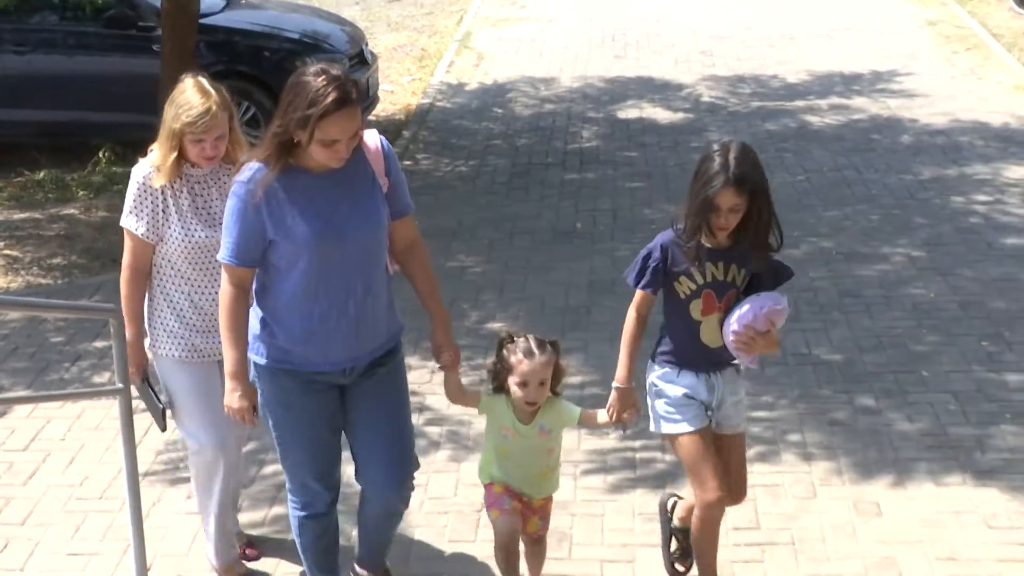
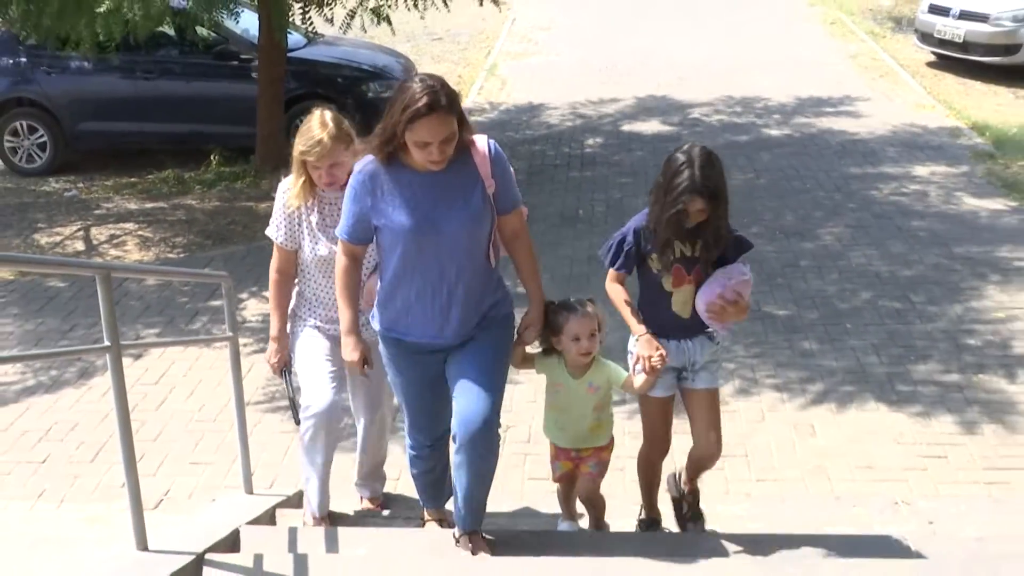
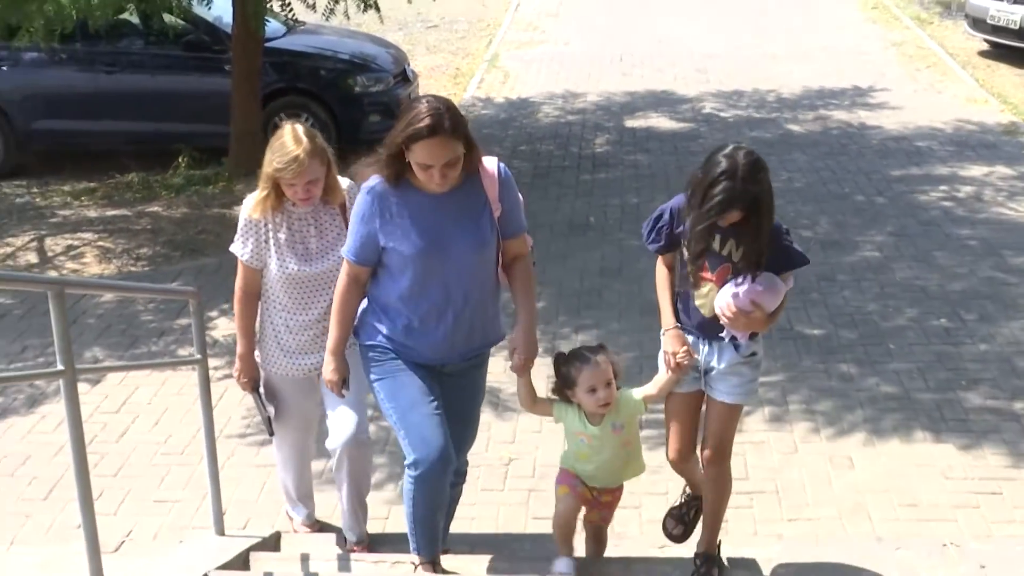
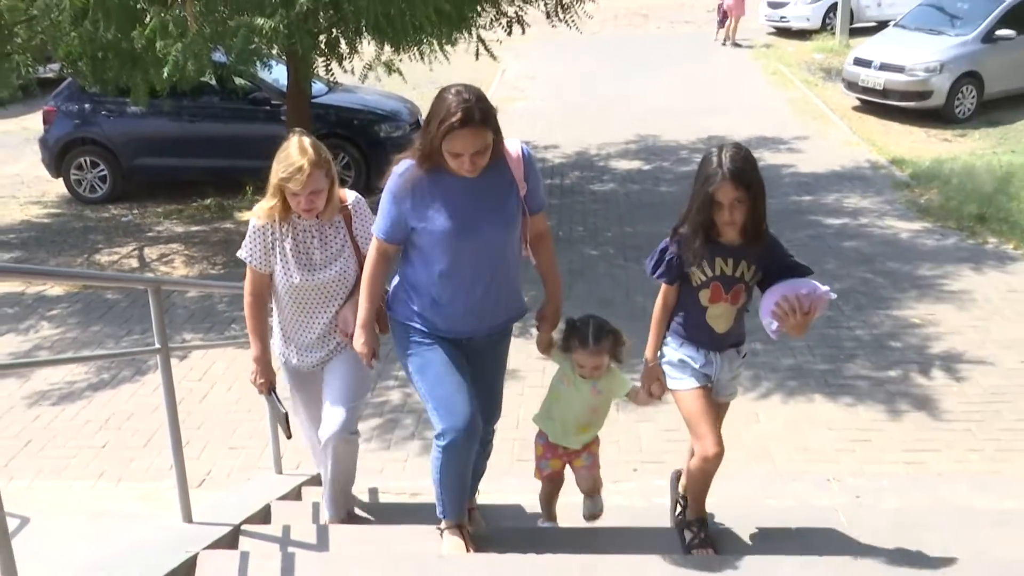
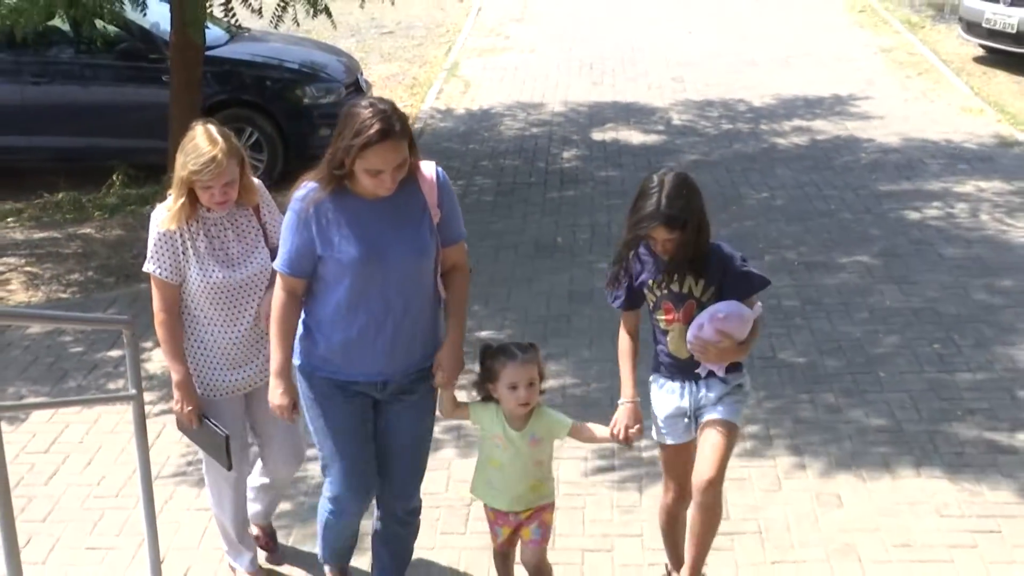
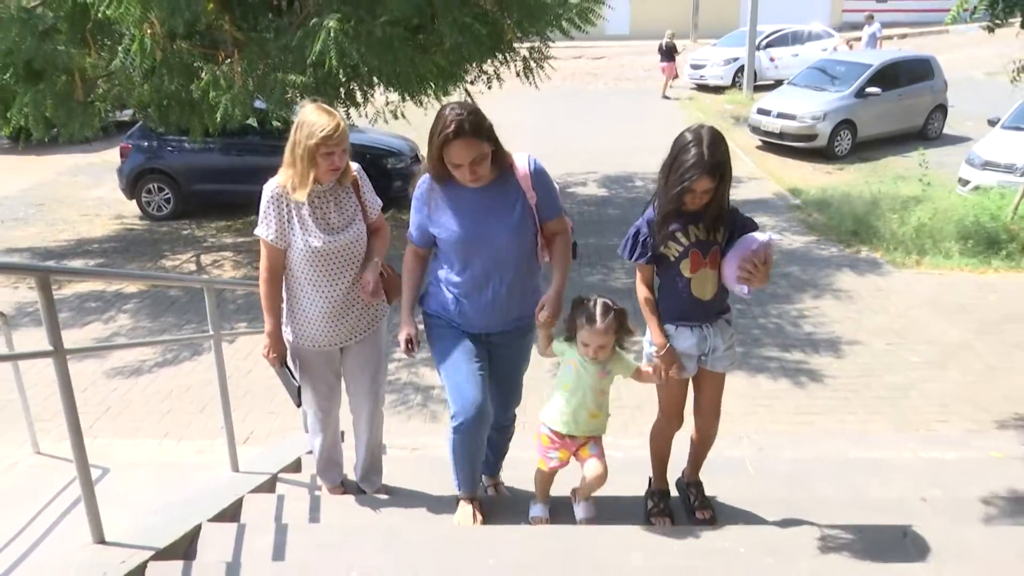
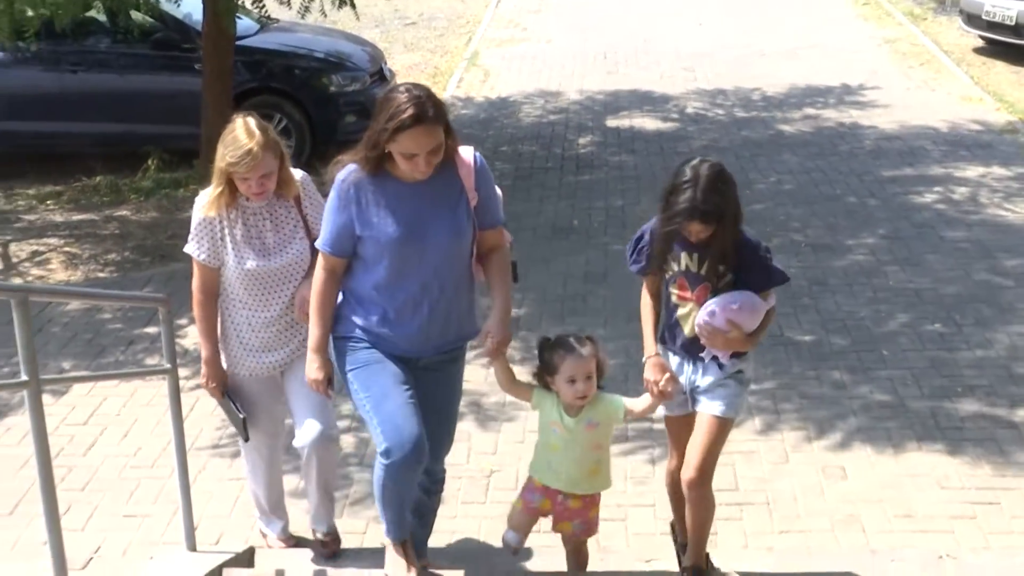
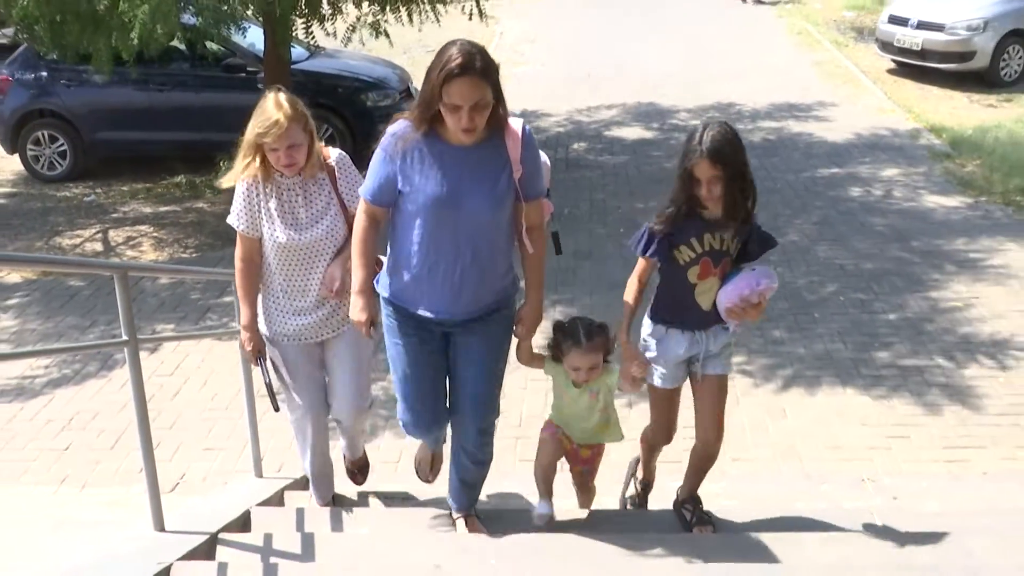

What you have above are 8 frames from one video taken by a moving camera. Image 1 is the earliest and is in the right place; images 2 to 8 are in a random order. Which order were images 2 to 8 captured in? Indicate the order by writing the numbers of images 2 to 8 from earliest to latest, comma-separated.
5, 7, 3, 2, 8, 4, 6
